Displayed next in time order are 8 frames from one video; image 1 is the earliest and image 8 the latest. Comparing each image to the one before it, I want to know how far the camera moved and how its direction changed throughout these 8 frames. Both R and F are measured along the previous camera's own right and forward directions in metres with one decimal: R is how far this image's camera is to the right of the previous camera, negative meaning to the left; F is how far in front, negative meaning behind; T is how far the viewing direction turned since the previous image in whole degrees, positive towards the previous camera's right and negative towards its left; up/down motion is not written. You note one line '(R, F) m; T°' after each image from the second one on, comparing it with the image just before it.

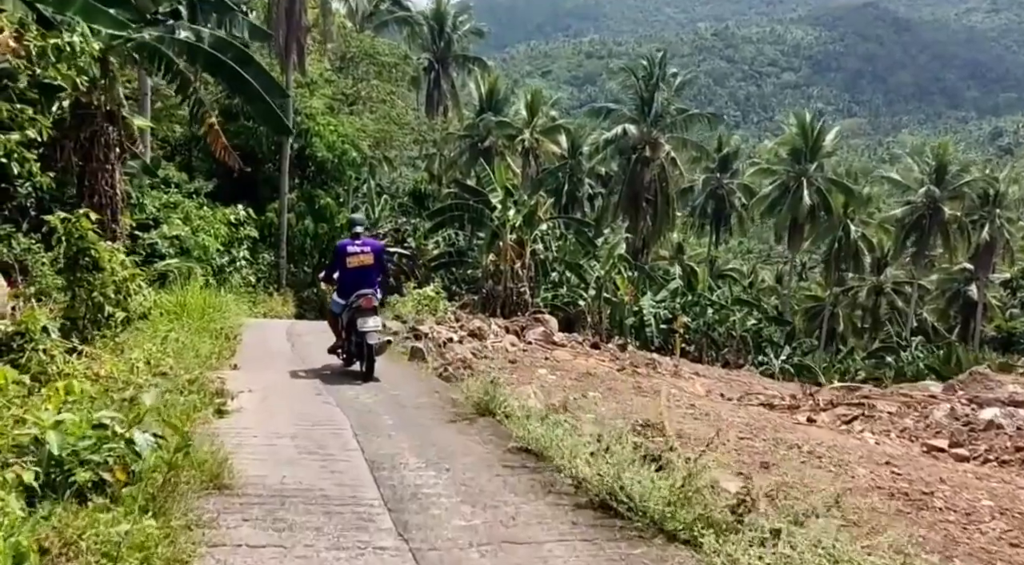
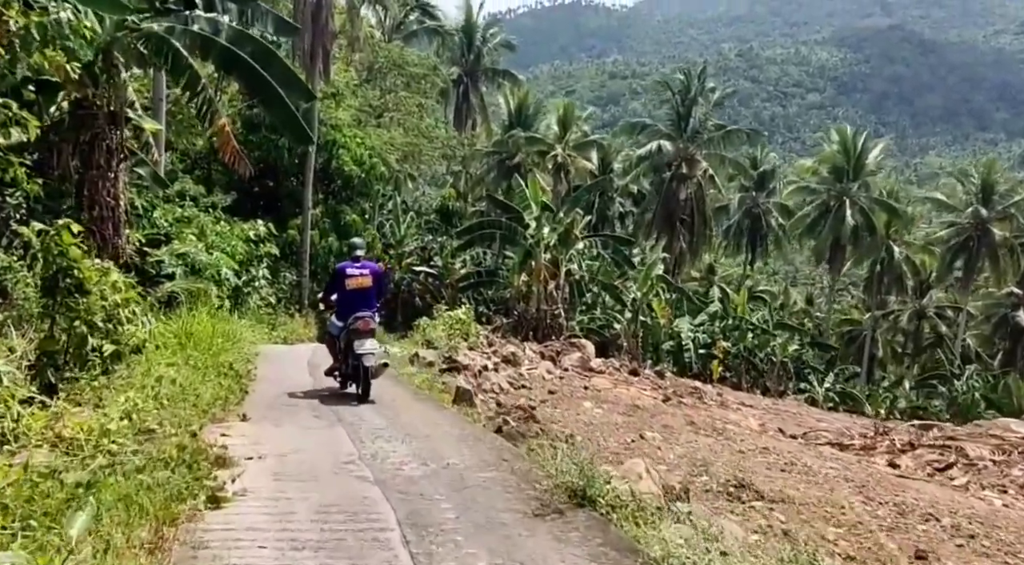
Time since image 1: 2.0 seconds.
(-0.4, +1.6) m; -1°
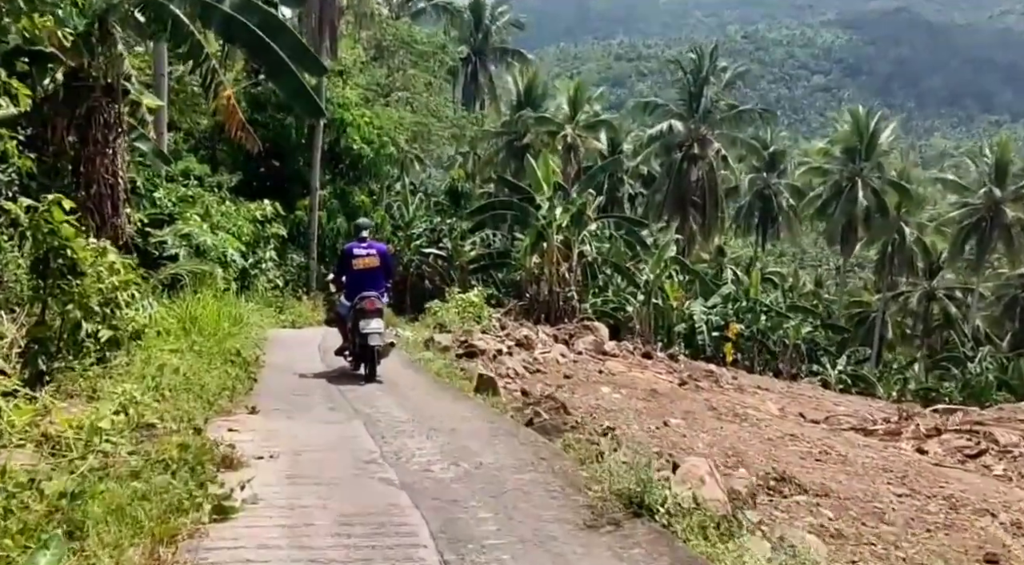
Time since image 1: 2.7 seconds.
(-0.1, +0.5) m; 0°
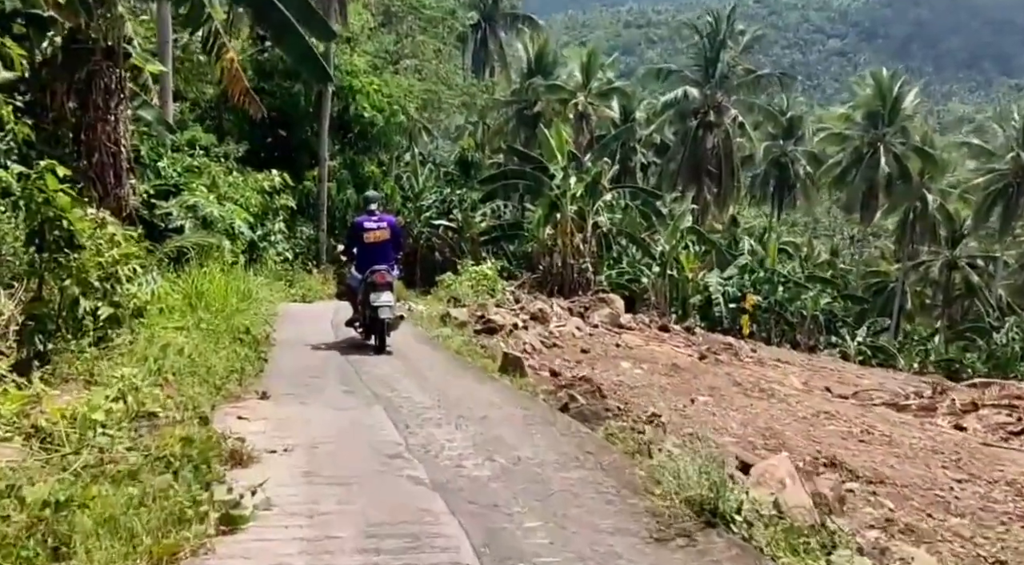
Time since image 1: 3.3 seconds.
(-0.1, +0.5) m; 0°
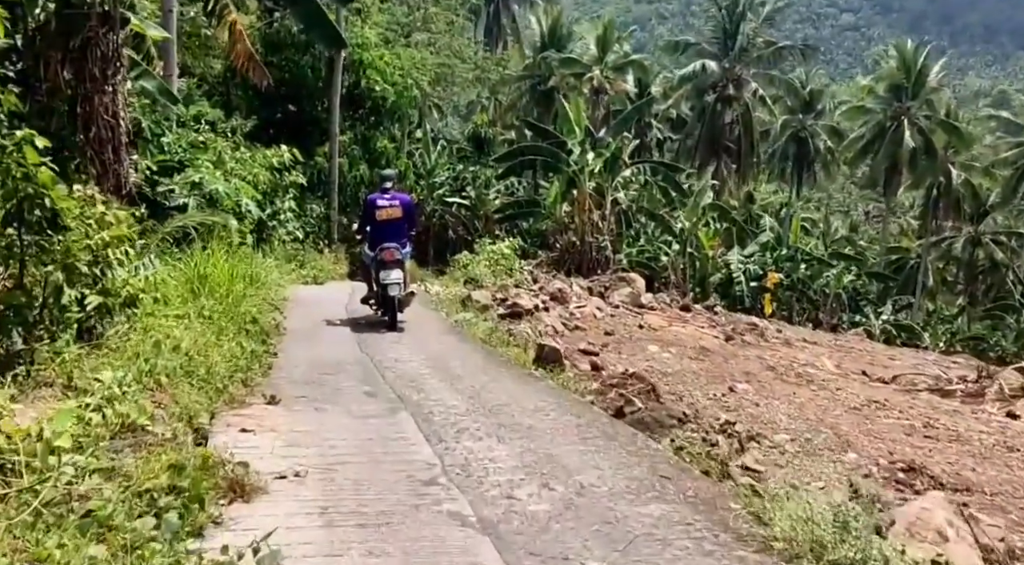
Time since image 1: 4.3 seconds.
(-0.2, +0.7) m; -1°
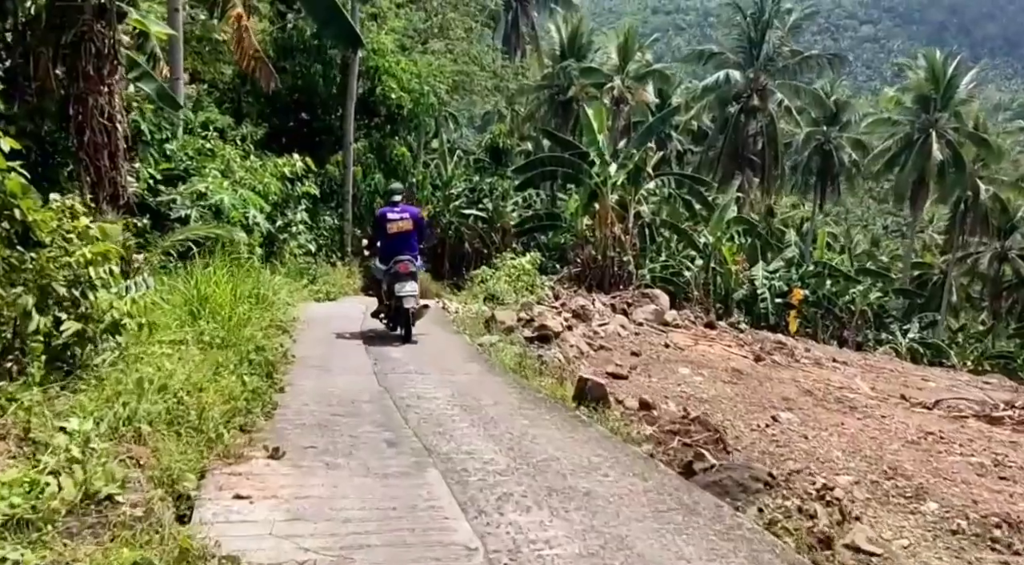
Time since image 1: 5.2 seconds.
(-0.1, +0.7) m; -1°
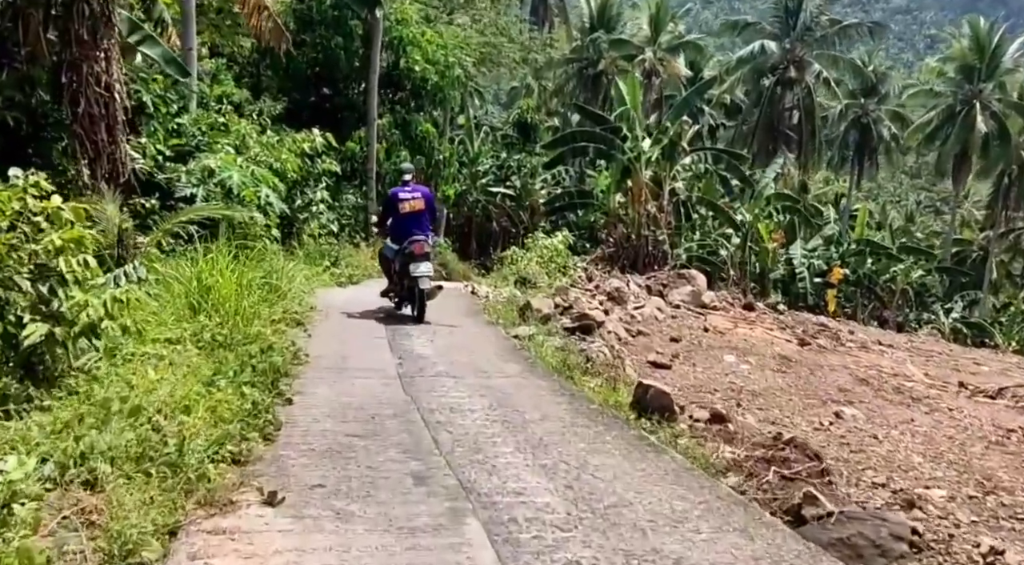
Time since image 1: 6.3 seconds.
(-0.1, +0.8) m; -1°
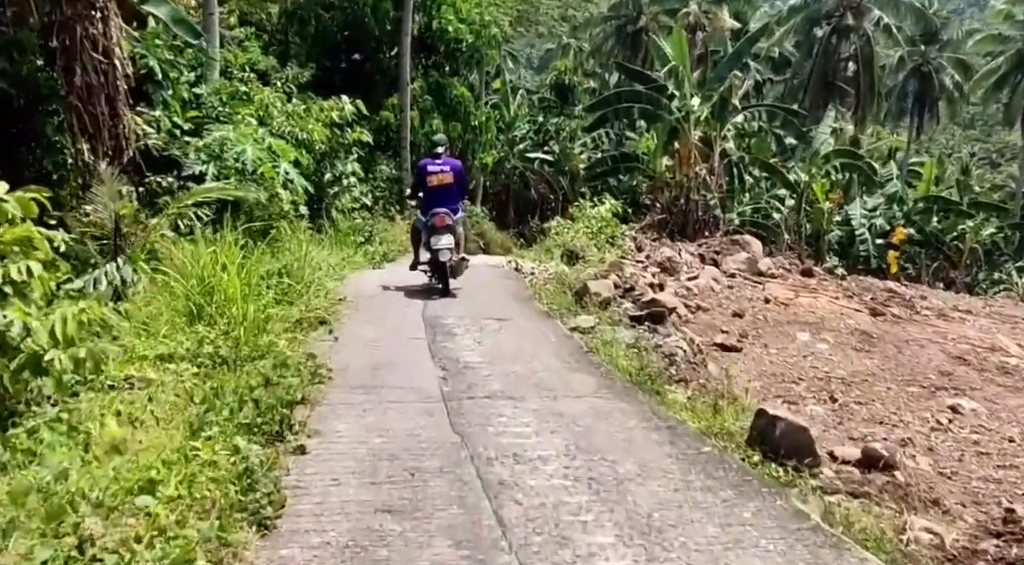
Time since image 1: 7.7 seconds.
(-0.2, +1.2) m; -2°
